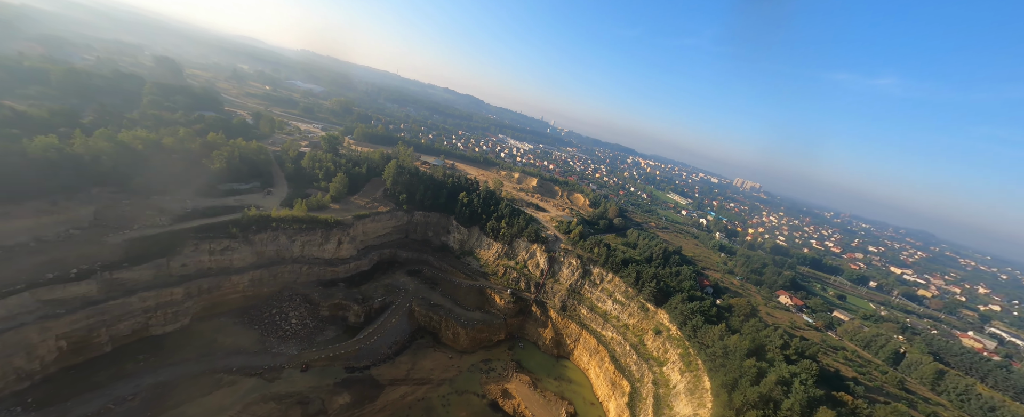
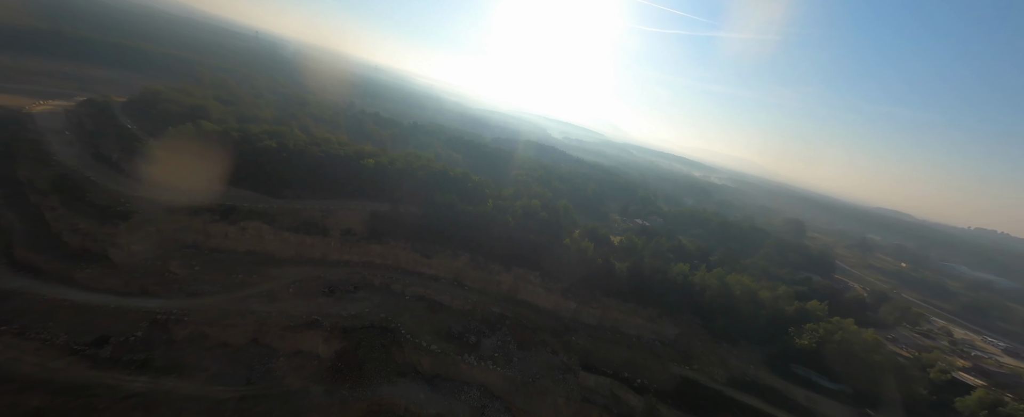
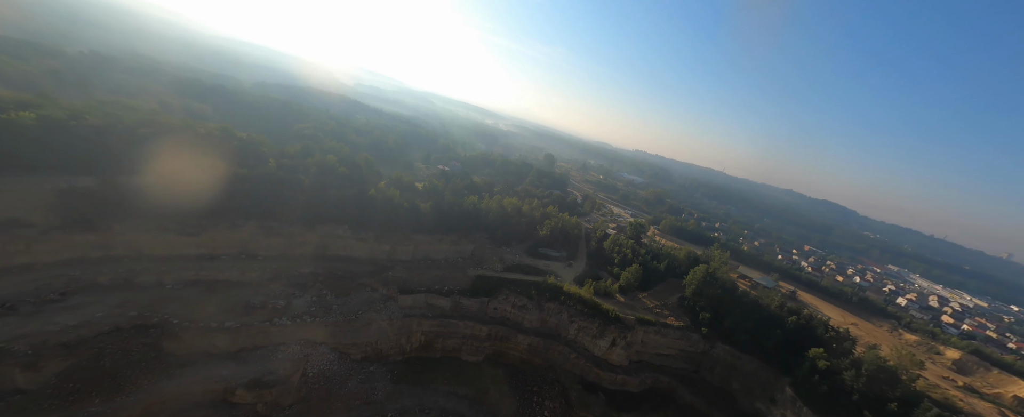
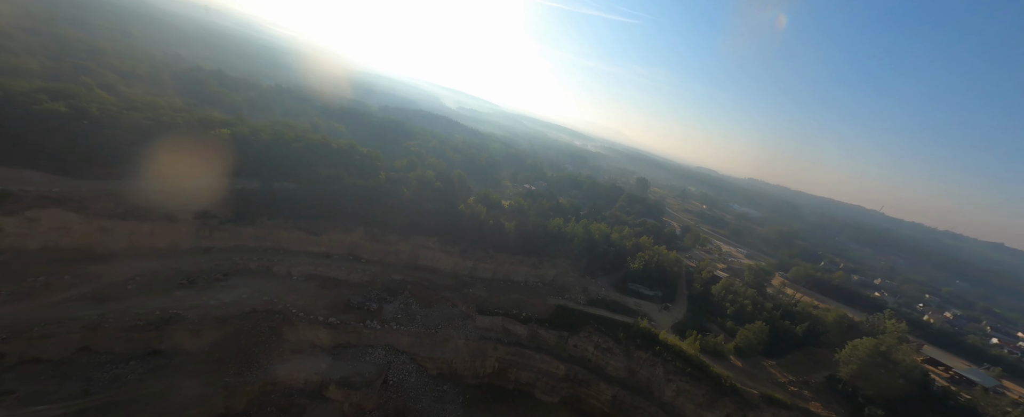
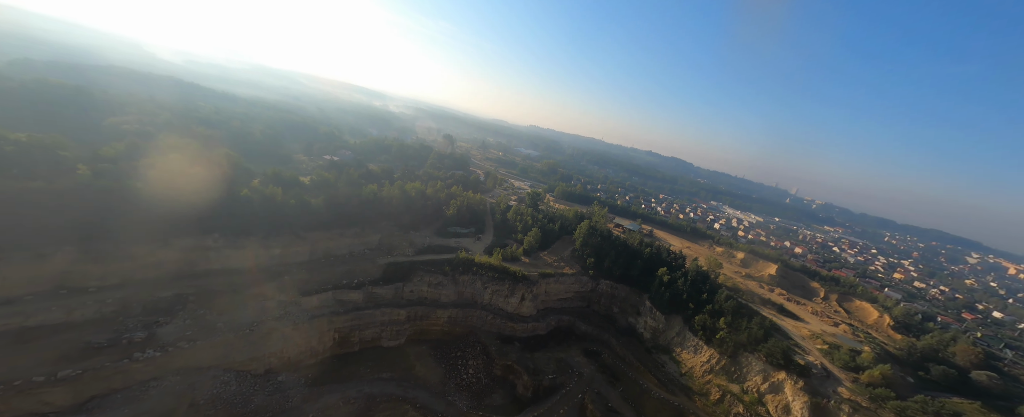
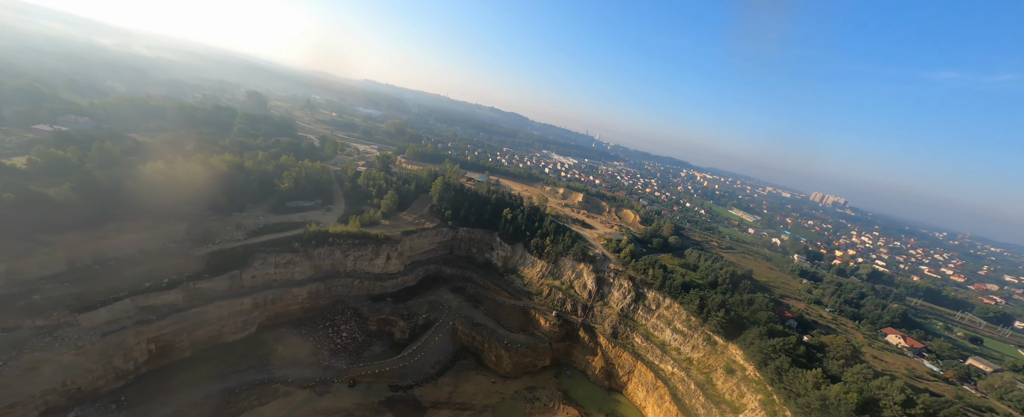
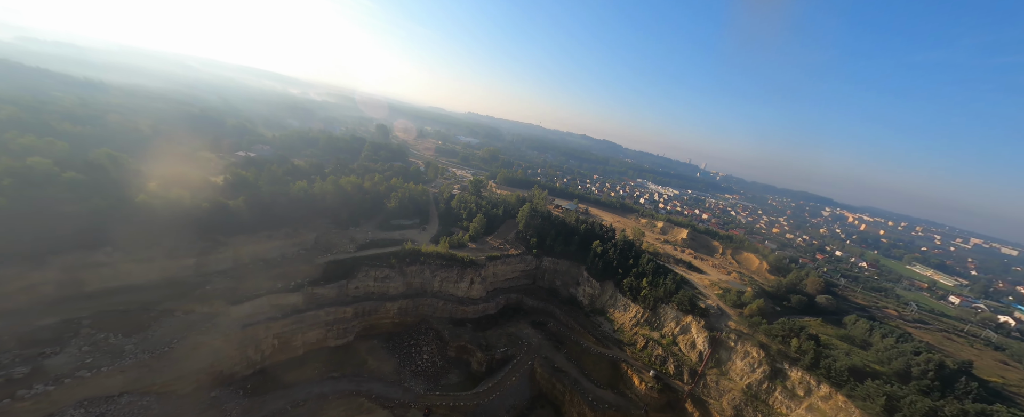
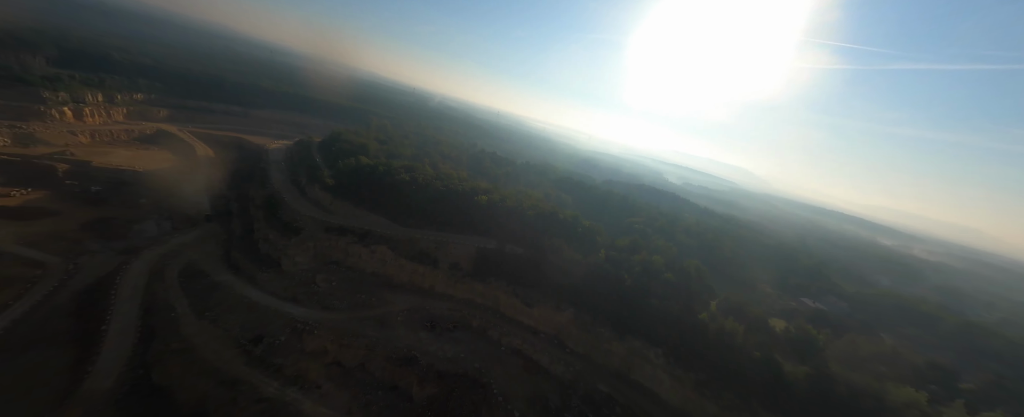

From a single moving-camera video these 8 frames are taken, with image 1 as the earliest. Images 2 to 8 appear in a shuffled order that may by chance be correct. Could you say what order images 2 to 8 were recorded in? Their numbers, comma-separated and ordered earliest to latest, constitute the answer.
6, 7, 5, 3, 4, 2, 8
